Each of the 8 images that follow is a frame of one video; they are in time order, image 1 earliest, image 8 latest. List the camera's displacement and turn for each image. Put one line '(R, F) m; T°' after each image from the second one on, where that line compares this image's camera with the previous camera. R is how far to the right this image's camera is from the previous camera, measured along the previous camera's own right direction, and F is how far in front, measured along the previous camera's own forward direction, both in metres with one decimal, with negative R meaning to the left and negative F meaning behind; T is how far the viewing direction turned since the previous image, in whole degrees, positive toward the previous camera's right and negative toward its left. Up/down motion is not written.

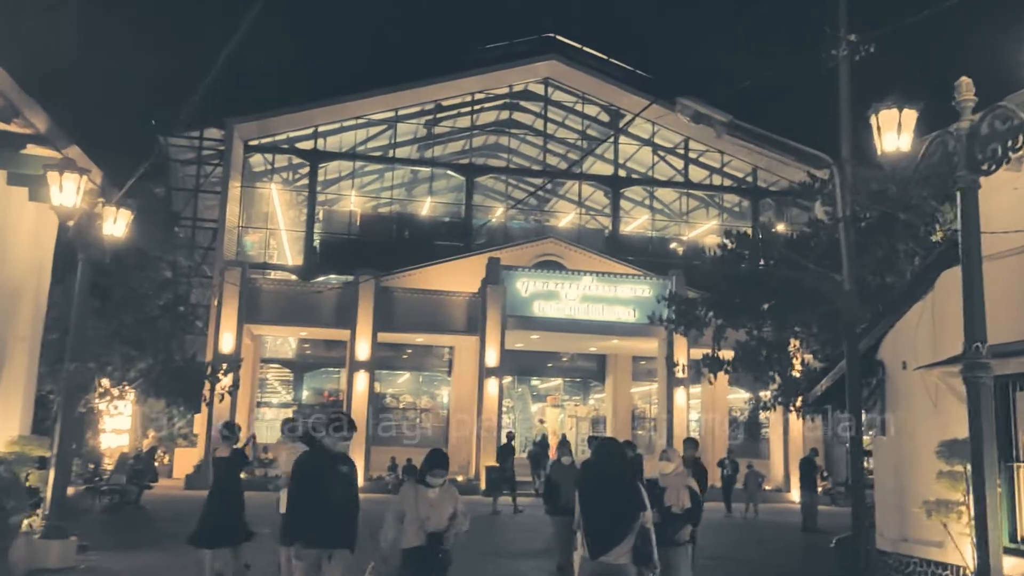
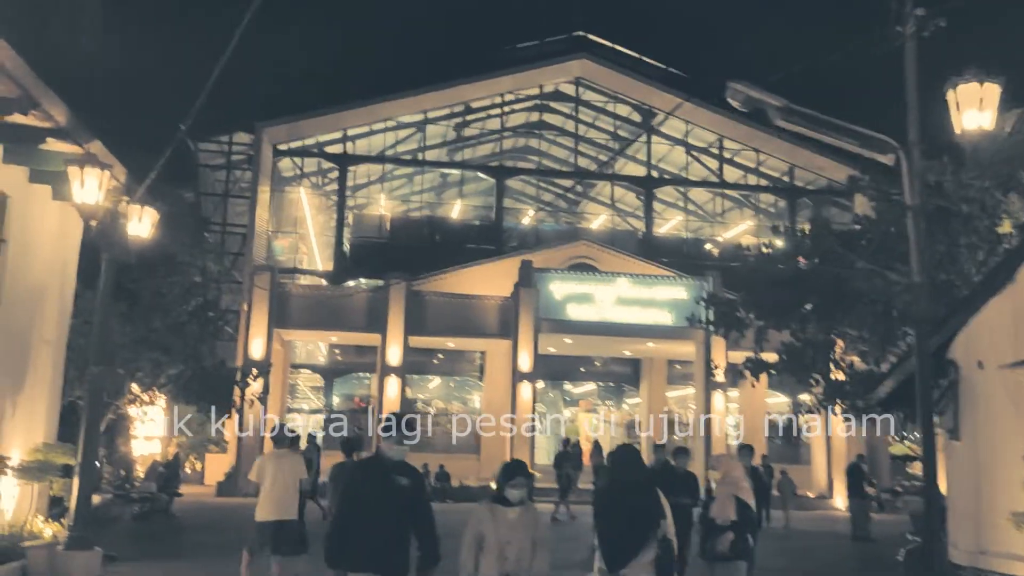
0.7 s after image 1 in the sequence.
(-0.1, +0.5) m; -2°
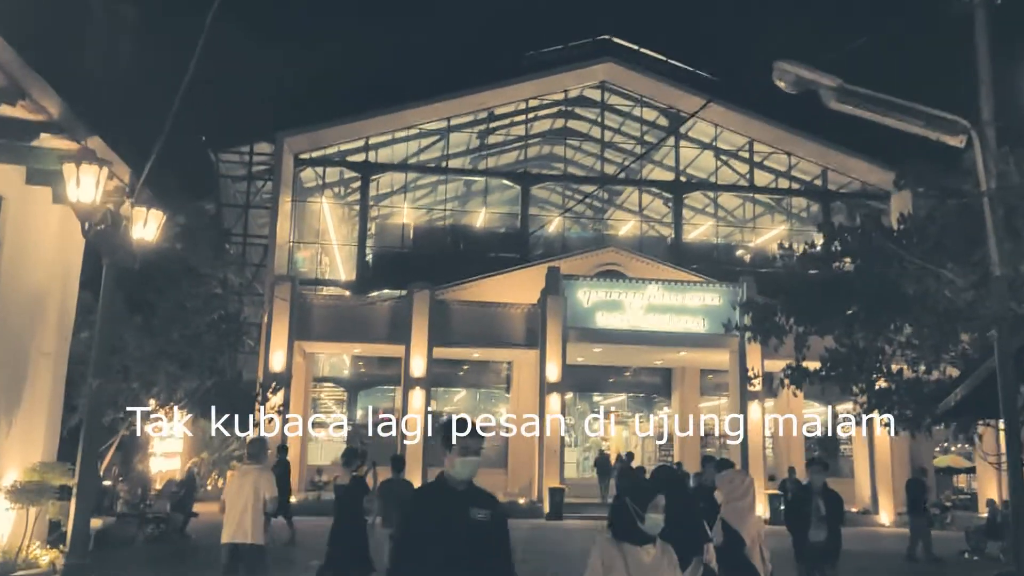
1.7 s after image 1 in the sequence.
(0.0, +0.7) m; -2°
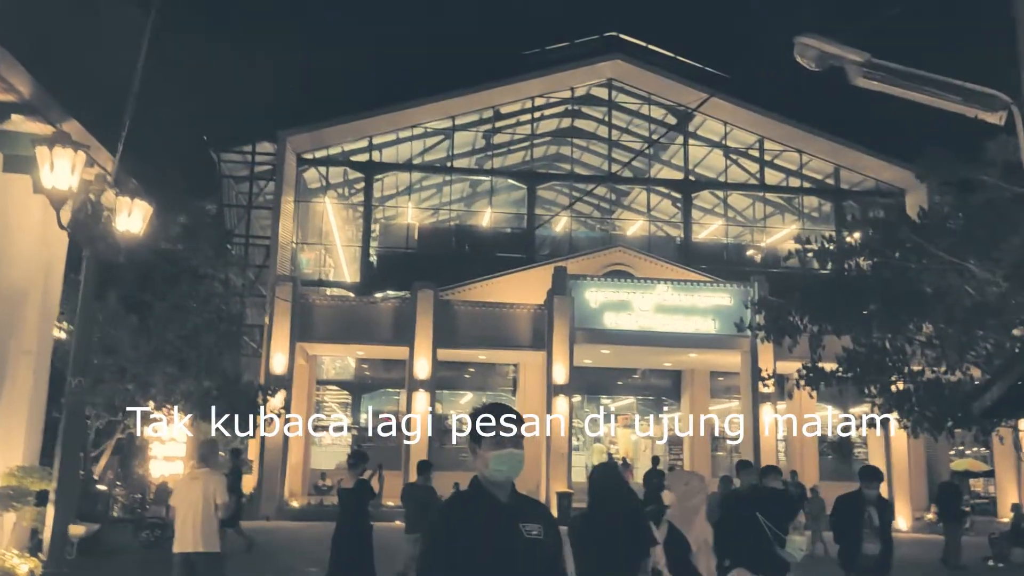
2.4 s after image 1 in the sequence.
(0.0, +0.5) m; 0°
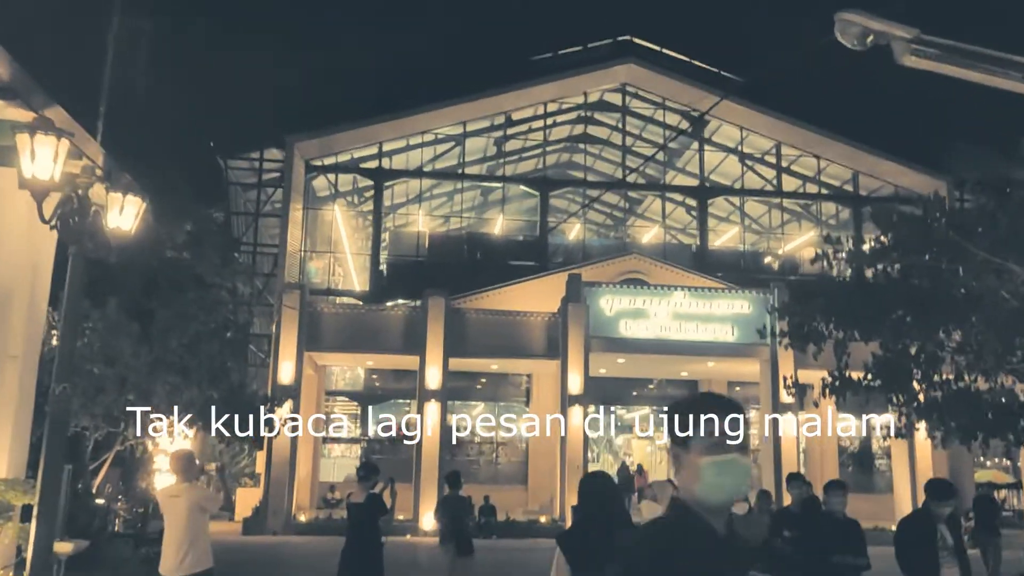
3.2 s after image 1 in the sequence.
(0.0, +0.6) m; -1°
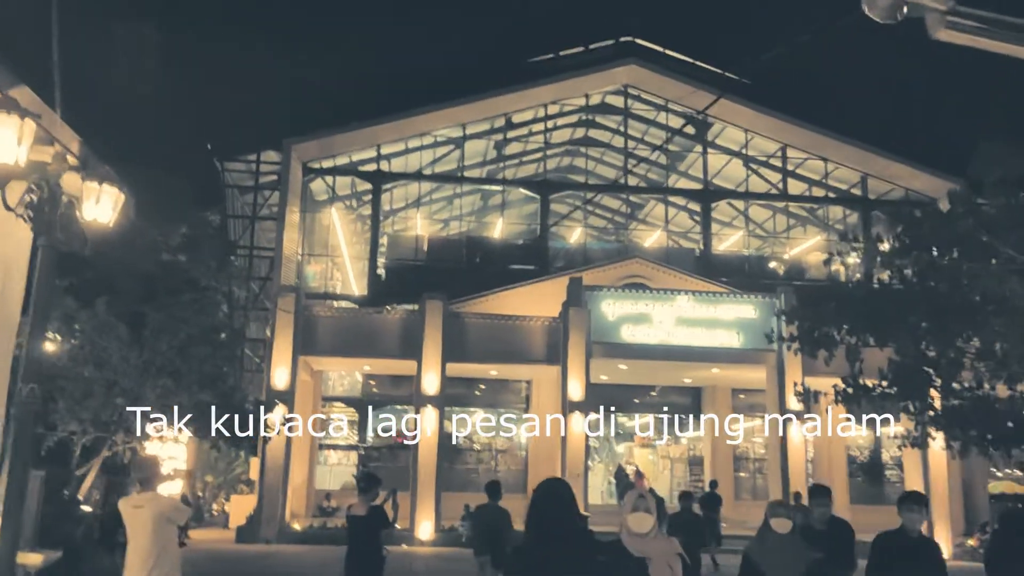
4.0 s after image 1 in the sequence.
(0.0, +0.5) m; 0°
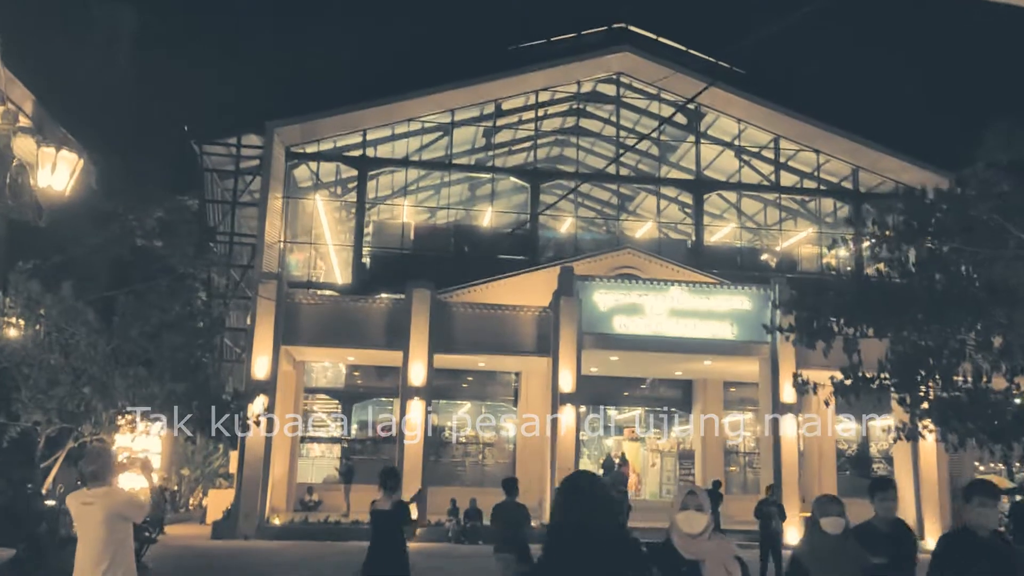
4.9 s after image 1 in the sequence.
(-0.1, +0.6) m; +1°
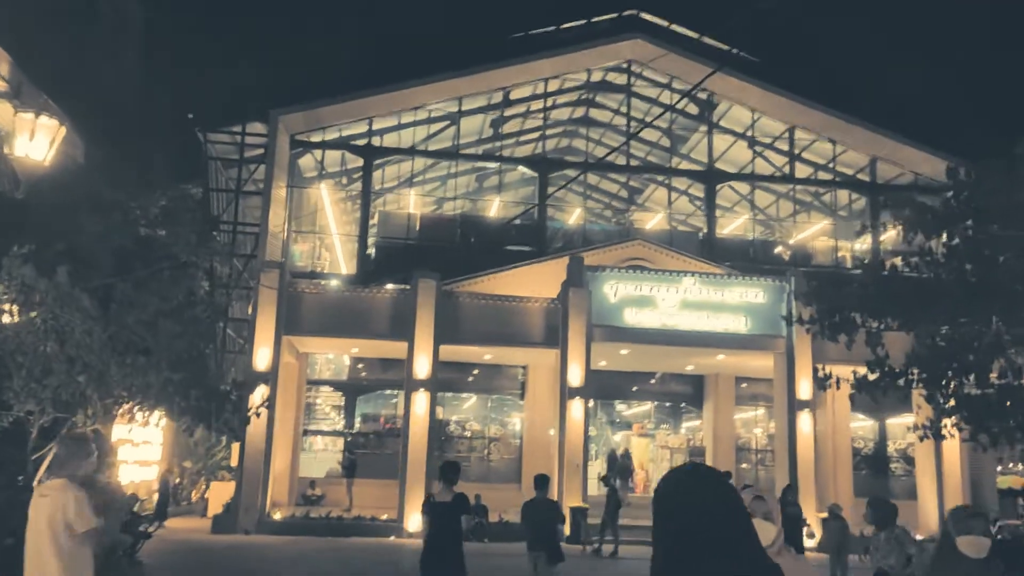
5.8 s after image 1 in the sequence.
(-0.1, +0.5) m; 0°
